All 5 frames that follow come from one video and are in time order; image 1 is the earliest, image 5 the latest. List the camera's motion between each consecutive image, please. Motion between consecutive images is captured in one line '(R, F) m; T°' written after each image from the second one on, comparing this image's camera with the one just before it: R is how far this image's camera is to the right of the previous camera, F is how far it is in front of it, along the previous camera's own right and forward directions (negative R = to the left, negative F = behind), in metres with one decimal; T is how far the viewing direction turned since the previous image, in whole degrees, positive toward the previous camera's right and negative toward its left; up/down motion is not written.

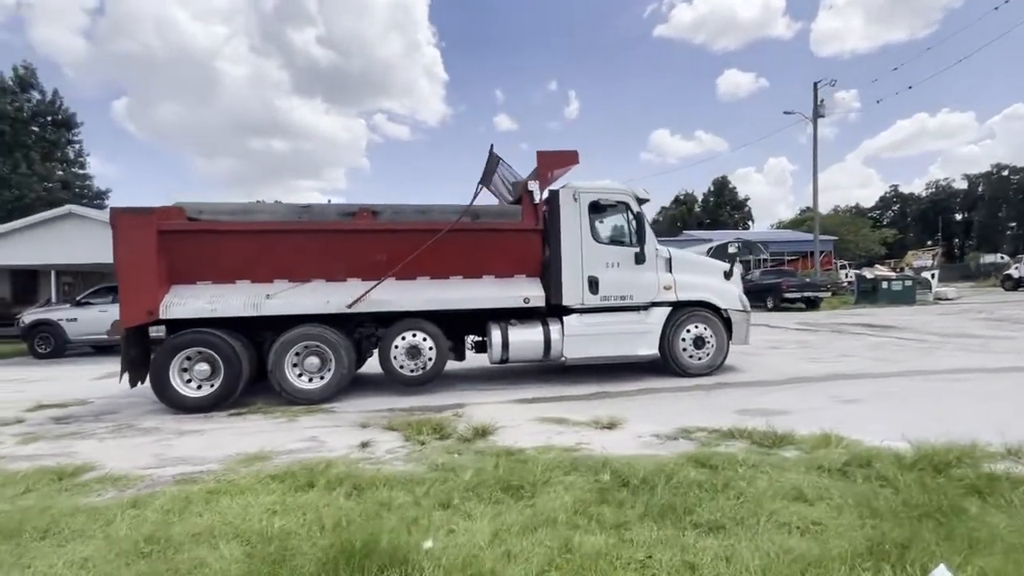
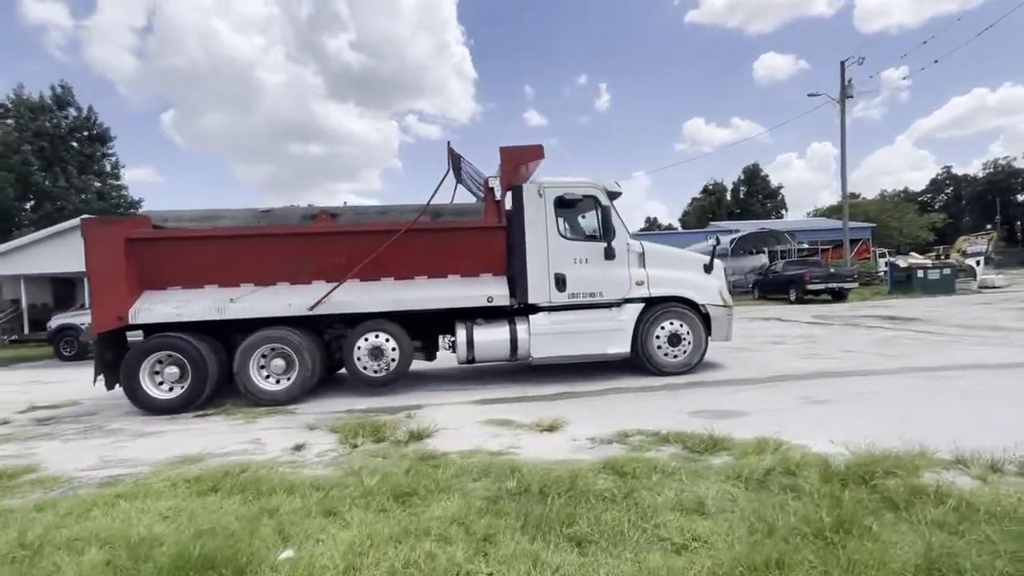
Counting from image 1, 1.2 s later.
(+1.2, +0.2) m; -4°
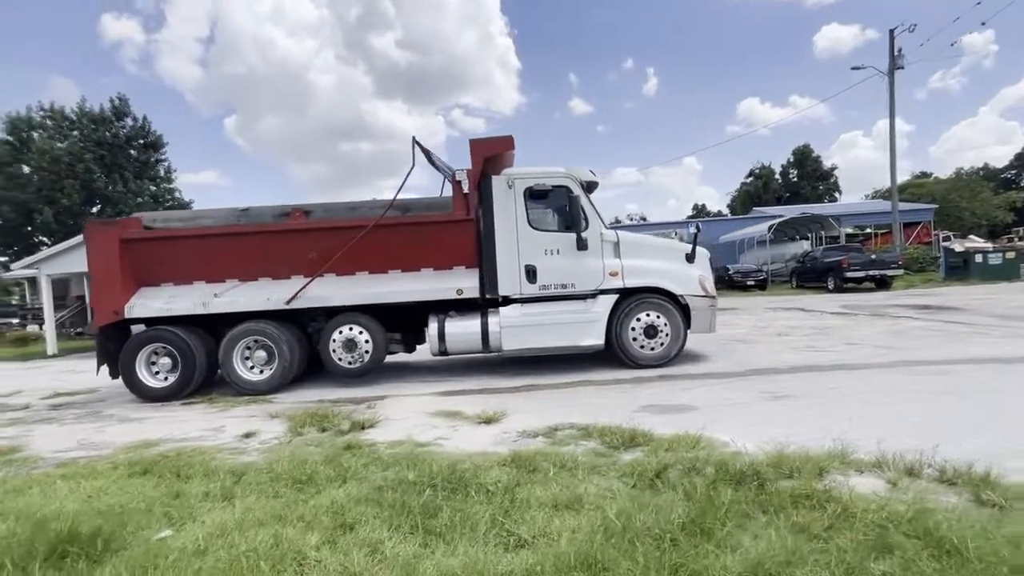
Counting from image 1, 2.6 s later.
(+1.4, +0.1) m; -6°
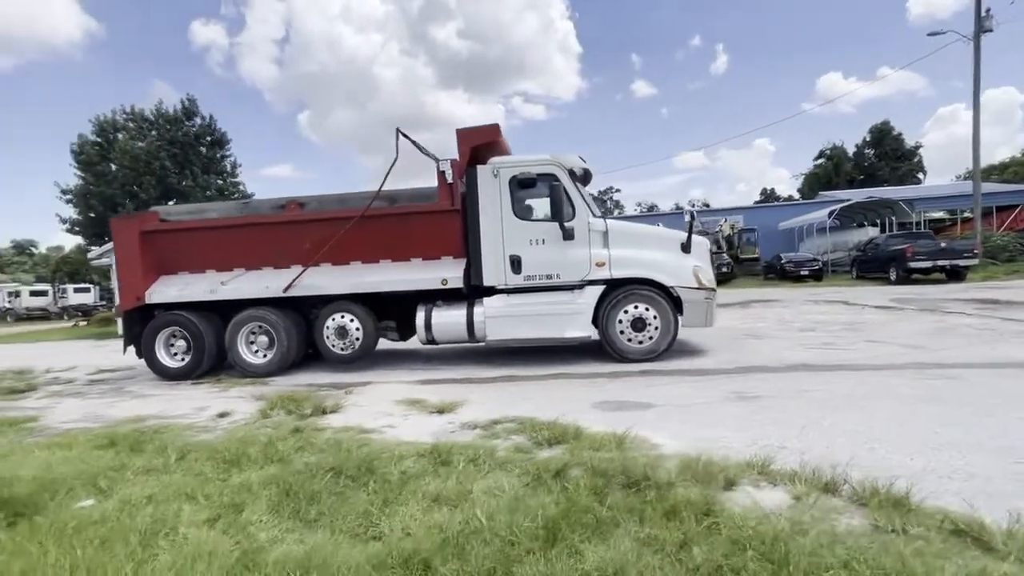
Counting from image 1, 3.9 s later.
(+1.3, +0.1) m; -7°
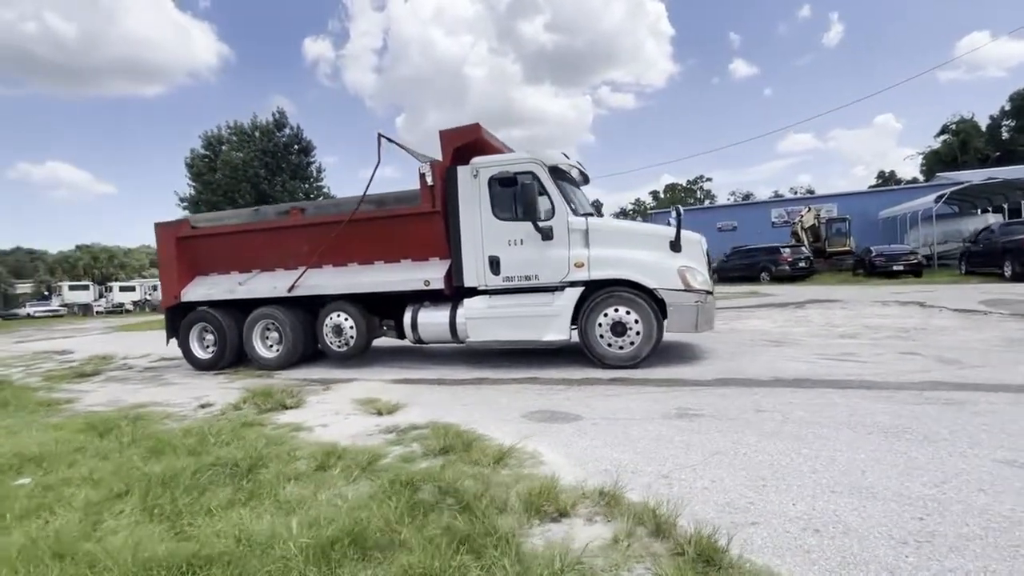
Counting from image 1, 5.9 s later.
(+1.8, +0.3) m; -10°
